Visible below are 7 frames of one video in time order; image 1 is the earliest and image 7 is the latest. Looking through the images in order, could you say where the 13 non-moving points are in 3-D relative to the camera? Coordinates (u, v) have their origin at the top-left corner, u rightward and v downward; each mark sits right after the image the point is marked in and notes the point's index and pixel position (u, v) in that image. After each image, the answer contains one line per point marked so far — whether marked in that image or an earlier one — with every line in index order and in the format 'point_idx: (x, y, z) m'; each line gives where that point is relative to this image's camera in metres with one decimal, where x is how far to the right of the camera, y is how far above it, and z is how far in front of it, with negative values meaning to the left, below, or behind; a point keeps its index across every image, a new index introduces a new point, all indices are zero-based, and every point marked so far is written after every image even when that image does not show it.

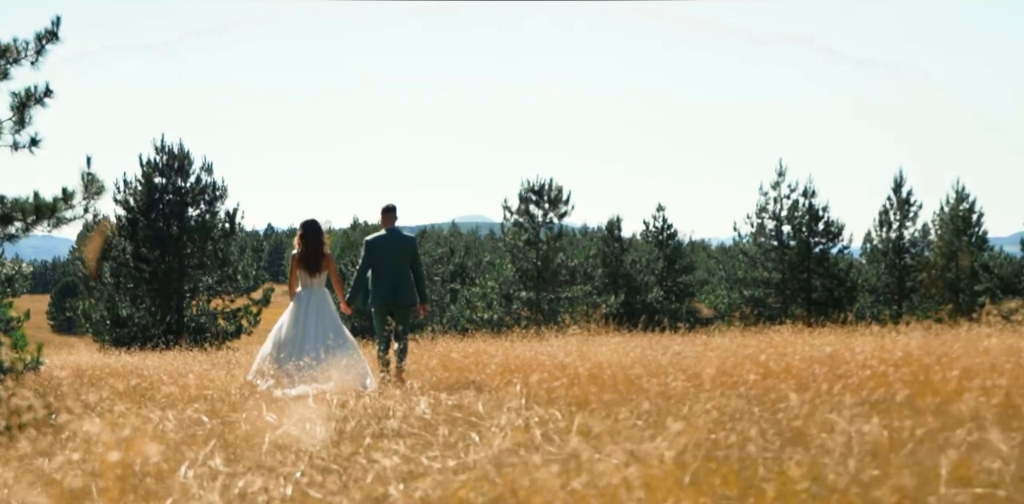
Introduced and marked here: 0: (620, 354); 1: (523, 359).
0: (+1.3, -1.2, +13.6) m
1: (+0.1, -1.2, +13.1) m
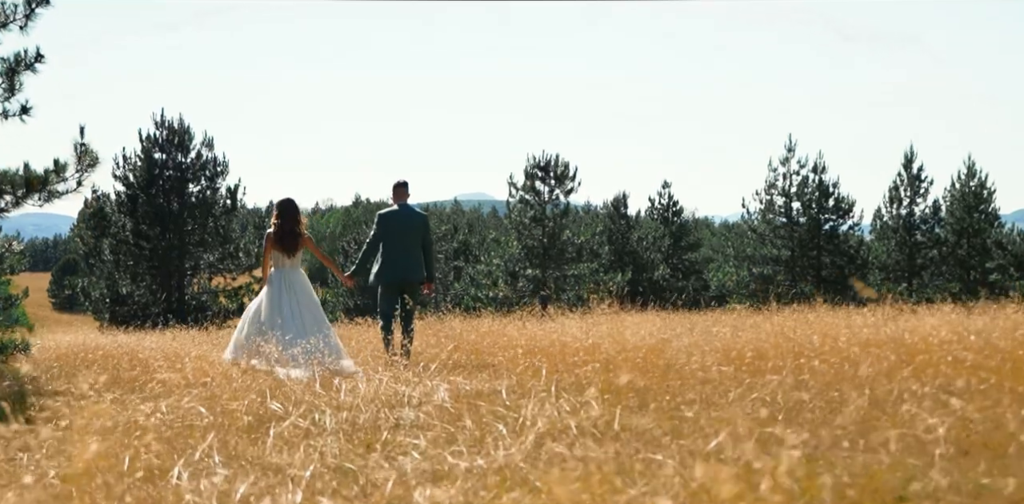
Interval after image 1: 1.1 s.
0: (+1.5, -0.9, +12.9) m
1: (+0.3, -1.0, +12.4) m
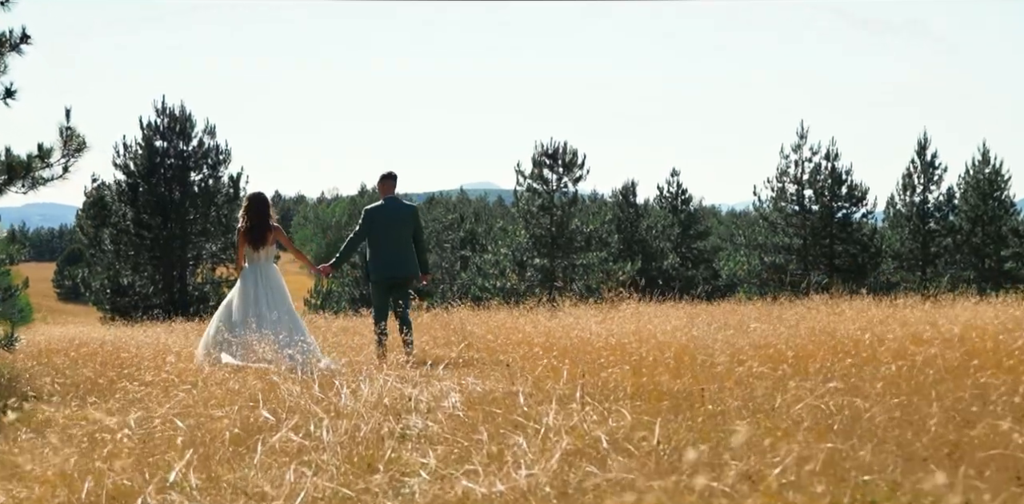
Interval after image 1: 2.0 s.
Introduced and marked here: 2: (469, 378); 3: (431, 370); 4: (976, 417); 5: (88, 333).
0: (+1.6, -0.8, +12.2) m
1: (+0.4, -0.9, +11.6) m
2: (-0.3, -0.9, +8.3) m
3: (-0.7, -1.0, +9.4) m
4: (+2.3, -0.8, +5.6) m
5: (-6.1, -1.2, +16.4) m
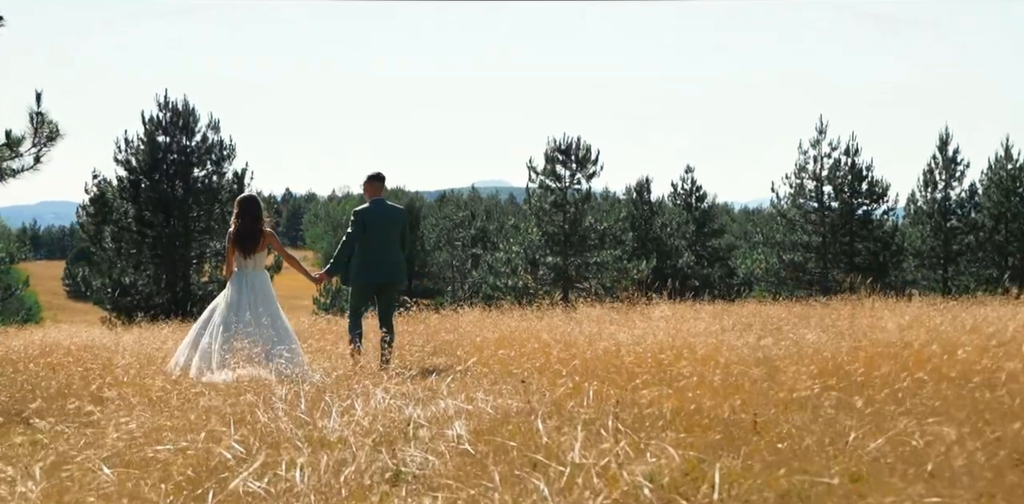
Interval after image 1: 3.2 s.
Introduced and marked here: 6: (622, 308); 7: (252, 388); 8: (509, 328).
0: (+1.7, -0.8, +11.1) m
1: (+0.6, -0.8, +10.6) m
2: (-0.2, -0.9, +7.3) m
3: (-0.6, -0.9, +8.3) m
4: (+2.4, -0.8, +4.6) m
5: (-5.9, -1.1, +15.4) m
6: (+1.9, -1.0, +19.5) m
7: (-1.8, -0.9, +7.8) m
8: (0.0, -0.9, +13.4) m
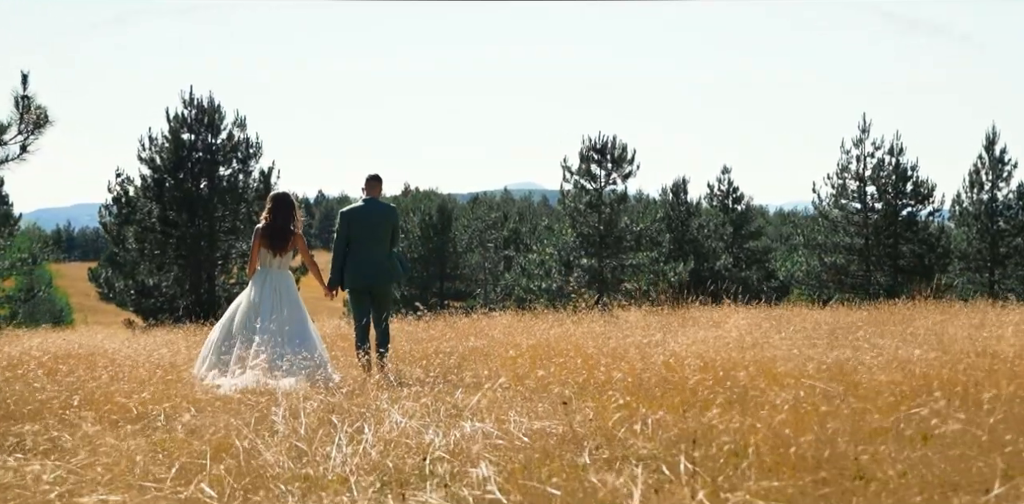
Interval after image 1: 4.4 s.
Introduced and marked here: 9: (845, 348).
0: (+2.1, -0.8, +9.9) m
1: (+0.9, -0.8, +9.4) m
2: (0.0, -0.9, +6.2) m
3: (-0.3, -0.9, +7.2) m
4: (+2.5, -0.8, +3.4) m
5: (-5.4, -1.1, +14.4) m
6: (+2.4, -1.0, +18.3) m
7: (-1.5, -0.9, +6.7) m
8: (+0.4, -0.9, +12.3) m
9: (+3.0, -0.8, +10.2) m
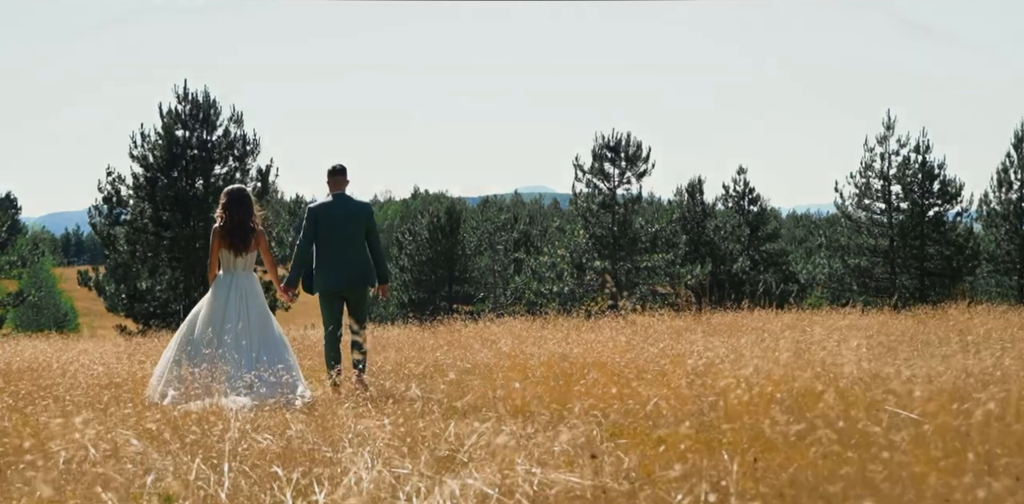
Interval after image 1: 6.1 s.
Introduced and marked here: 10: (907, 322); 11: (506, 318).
0: (+2.1, -0.8, +8.2) m
1: (+0.9, -0.8, +7.7) m
2: (0.0, -0.9, +4.4) m
3: (-0.3, -0.9, +5.5) m
4: (+2.5, -0.7, +1.6) m
5: (-5.3, -1.1, +12.8) m
6: (+2.6, -1.0, +16.5) m
7: (-1.5, -0.9, +5.0) m
8: (+0.4, -0.8, +10.6) m
9: (+3.1, -0.8, +8.5) m
10: (+5.3, -0.9, +15.1) m
11: (-0.1, -1.0, +17.1) m
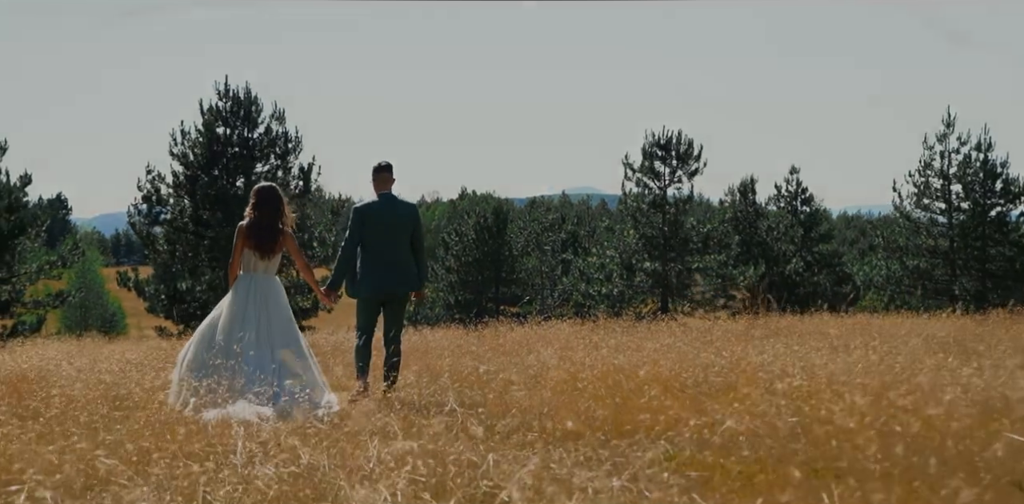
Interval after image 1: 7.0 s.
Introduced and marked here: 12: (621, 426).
0: (+2.4, -0.7, +7.1) m
1: (+1.2, -0.8, +6.7) m
2: (+0.2, -0.8, +3.5) m
3: (-0.1, -0.9, +4.6) m
4: (+2.6, -0.7, +0.6) m
5: (-4.8, -1.1, +12.0) m
6: (+3.2, -1.0, +15.5) m
7: (-1.3, -0.9, +4.2) m
8: (+0.9, -0.8, +9.6) m
9: (+3.4, -0.8, +7.4) m
10: (+5.9, -0.9, +13.9) m
11: (+0.6, -1.0, +16.2) m
12: (+0.6, -0.9, +5.7) m
